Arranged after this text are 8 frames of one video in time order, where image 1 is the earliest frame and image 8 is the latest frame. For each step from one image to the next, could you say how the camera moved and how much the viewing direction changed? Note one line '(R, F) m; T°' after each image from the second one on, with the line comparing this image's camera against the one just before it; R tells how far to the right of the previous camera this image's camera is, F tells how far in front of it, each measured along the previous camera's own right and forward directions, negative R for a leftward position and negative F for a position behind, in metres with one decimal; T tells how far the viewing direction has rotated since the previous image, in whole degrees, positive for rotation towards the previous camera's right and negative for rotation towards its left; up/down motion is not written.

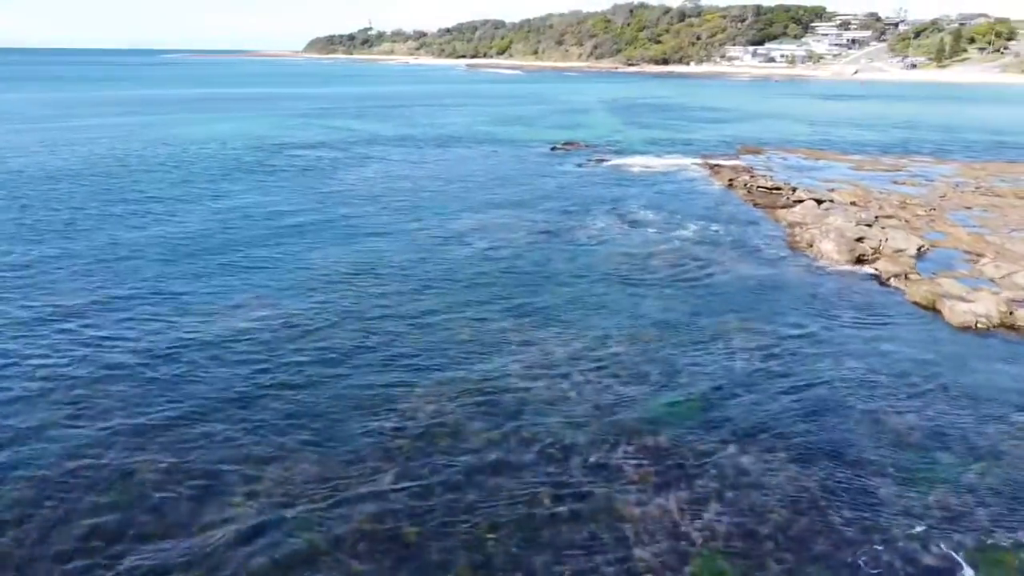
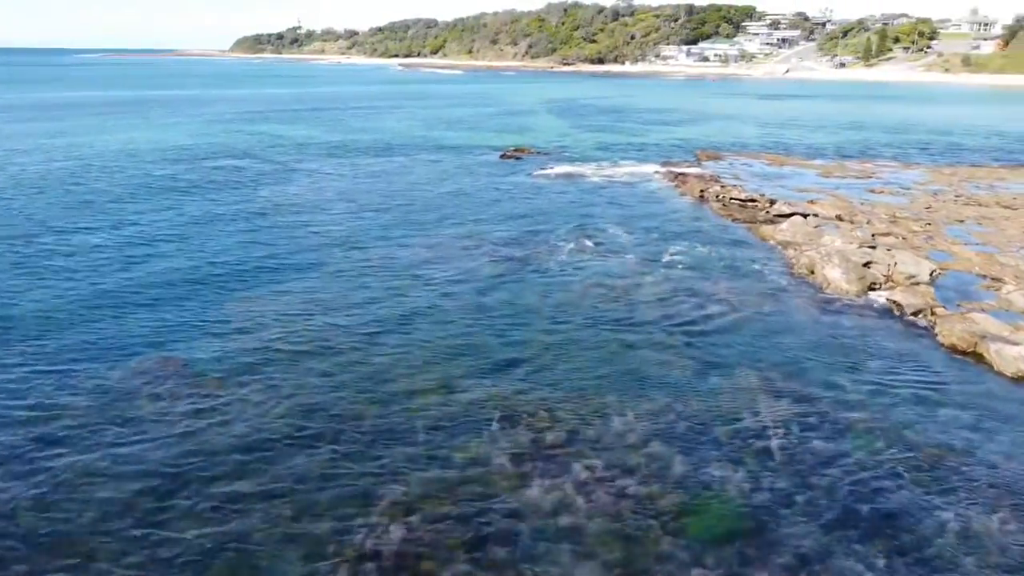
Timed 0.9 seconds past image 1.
(-0.7, +4.1) m; +4°
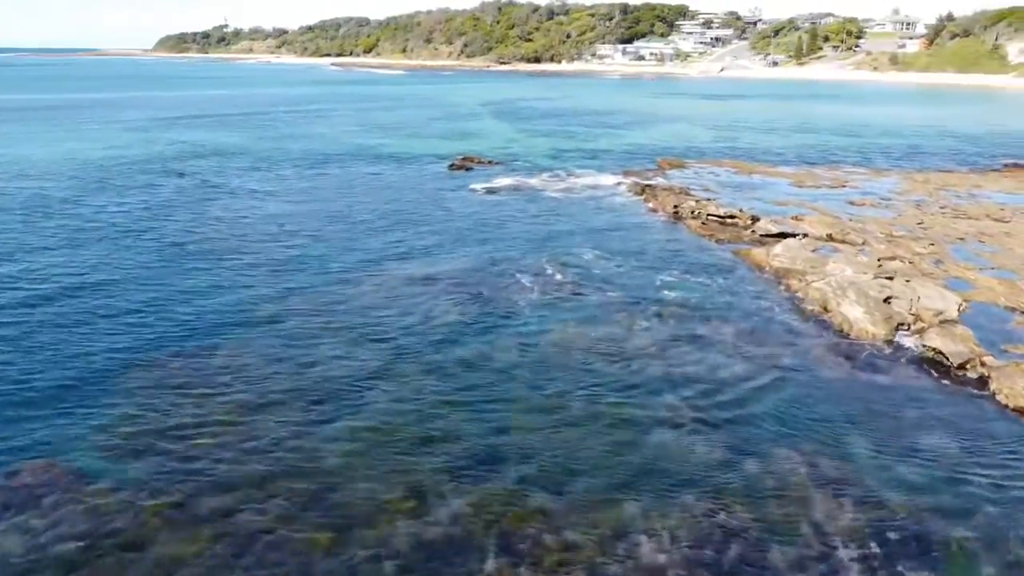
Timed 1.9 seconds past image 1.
(-0.8, +4.1) m; +4°
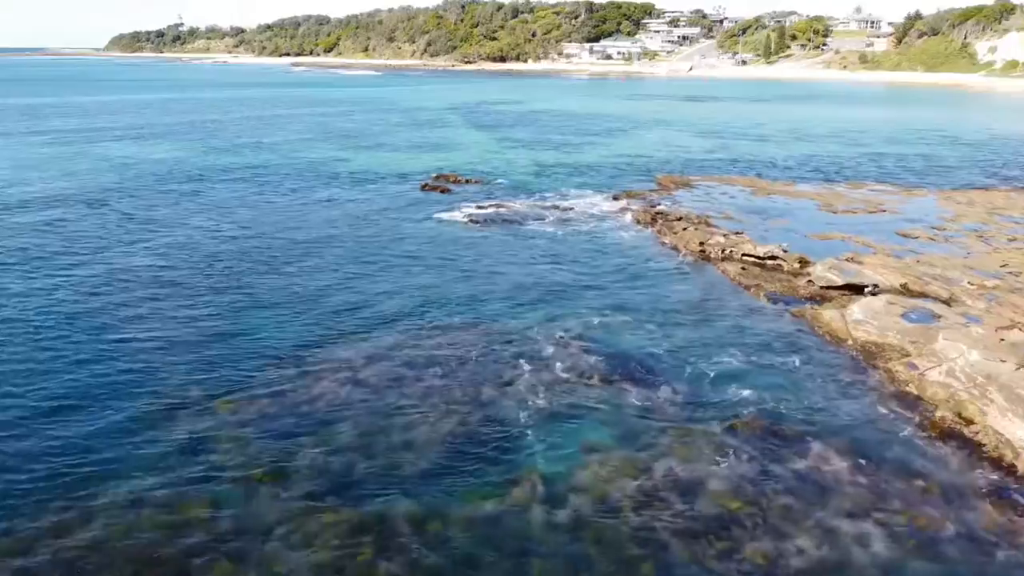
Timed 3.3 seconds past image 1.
(-0.9, +6.8) m; +2°
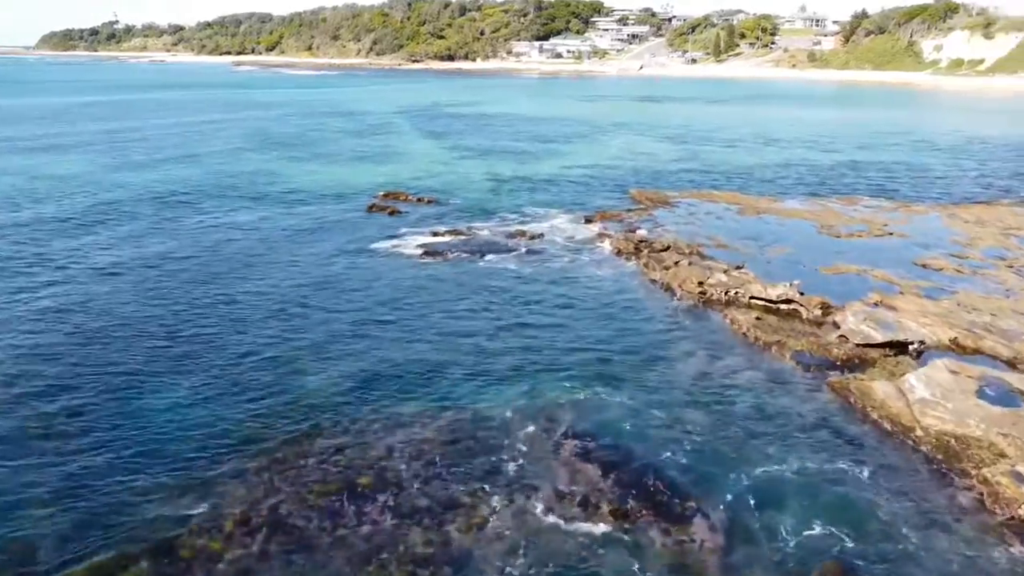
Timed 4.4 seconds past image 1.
(-0.4, +5.1) m; +3°
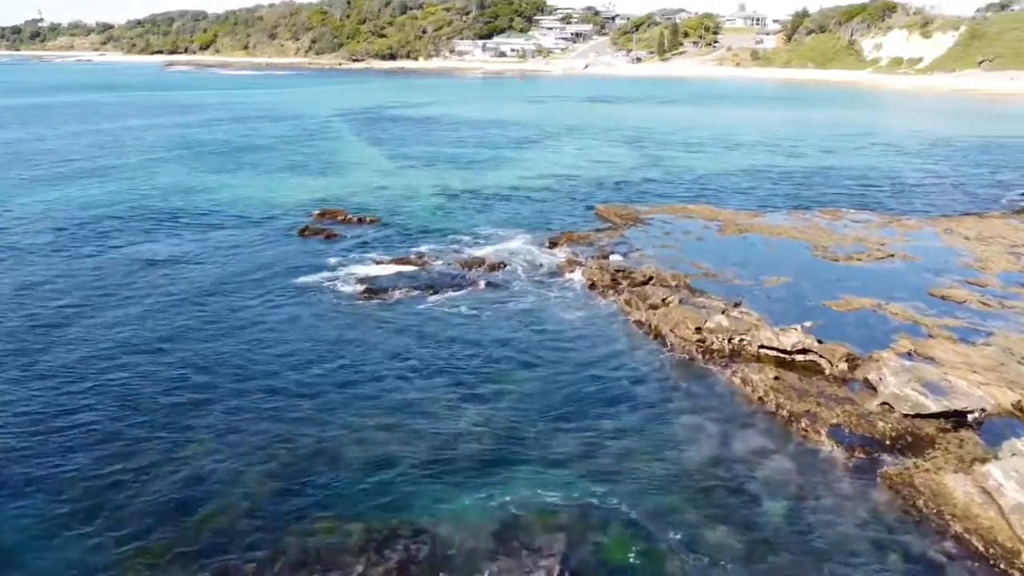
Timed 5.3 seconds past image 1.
(-0.3, +4.4) m; +4°
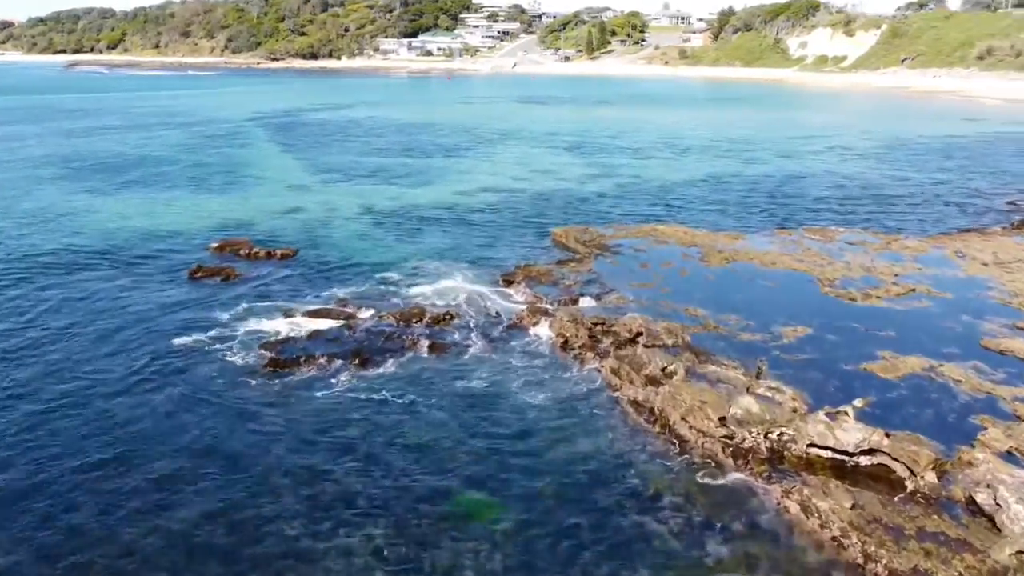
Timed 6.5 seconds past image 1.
(-0.5, +5.8) m; +5°
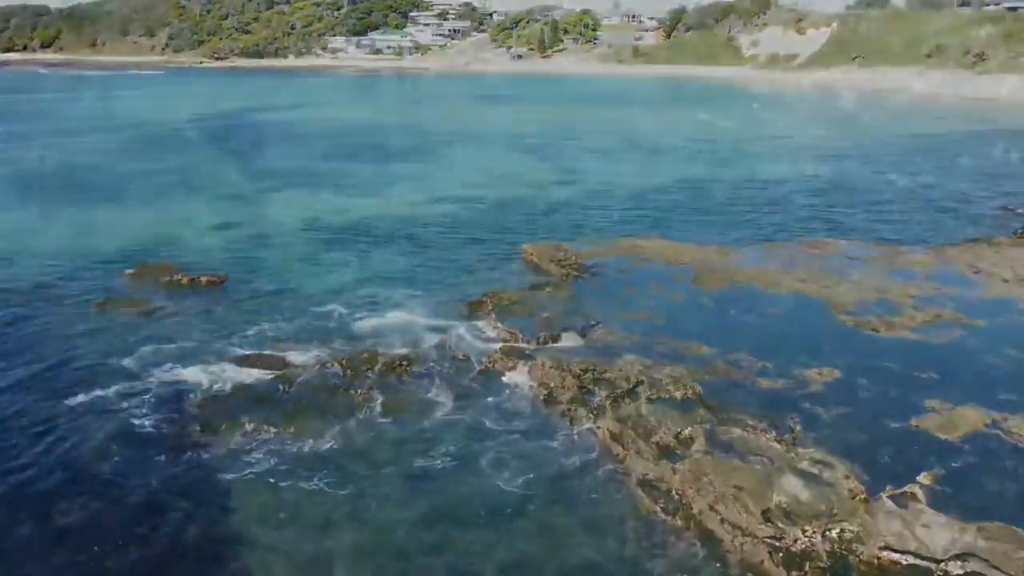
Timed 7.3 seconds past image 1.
(-0.4, +3.7) m; +3°
